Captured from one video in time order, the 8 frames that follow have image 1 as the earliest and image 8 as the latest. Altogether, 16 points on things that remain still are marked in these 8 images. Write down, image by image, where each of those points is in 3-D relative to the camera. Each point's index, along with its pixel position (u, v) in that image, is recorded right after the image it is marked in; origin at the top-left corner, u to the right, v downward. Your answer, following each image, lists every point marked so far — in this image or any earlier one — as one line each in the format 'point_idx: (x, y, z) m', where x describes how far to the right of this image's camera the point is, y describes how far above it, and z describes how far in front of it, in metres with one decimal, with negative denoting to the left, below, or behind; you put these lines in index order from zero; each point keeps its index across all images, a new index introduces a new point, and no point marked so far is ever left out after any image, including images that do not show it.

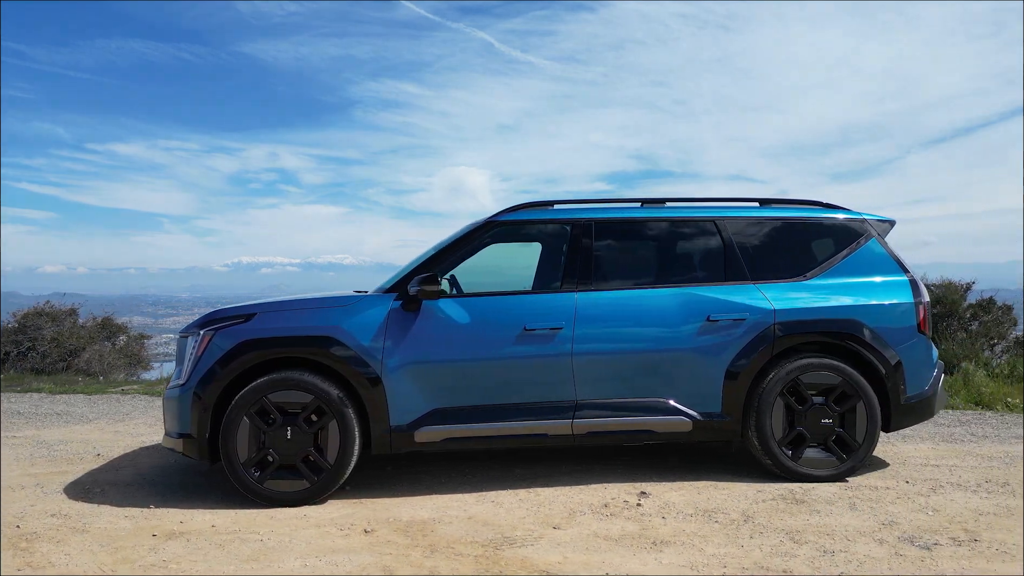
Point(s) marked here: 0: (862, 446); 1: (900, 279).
0: (+2.0, -0.9, +4.4) m
1: (+2.3, +0.1, +4.6) m
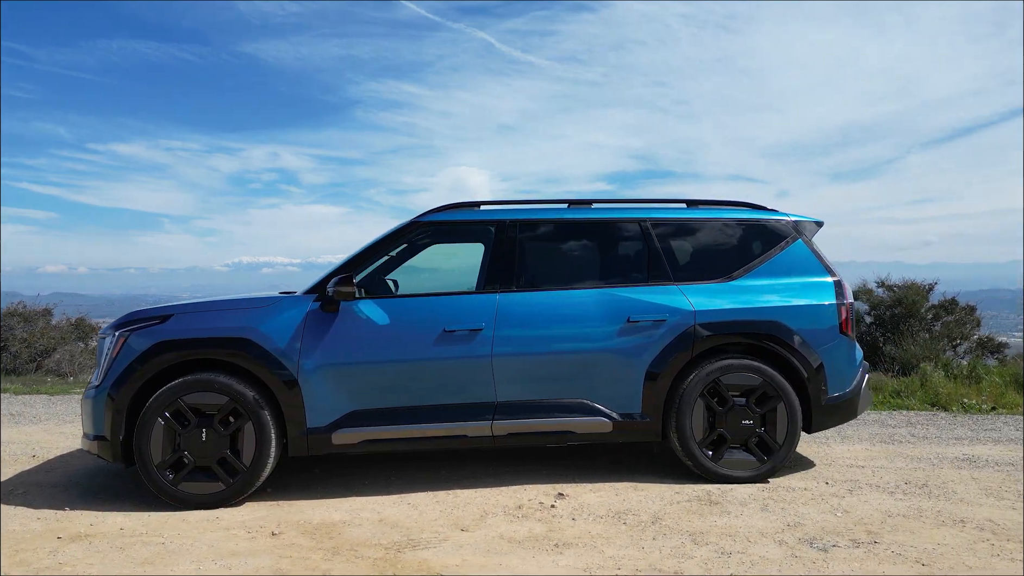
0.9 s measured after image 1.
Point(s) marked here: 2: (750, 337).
0: (+1.5, -0.9, +4.4) m
1: (+1.8, 0.0, +4.6) m
2: (+1.3, -0.3, +4.4) m
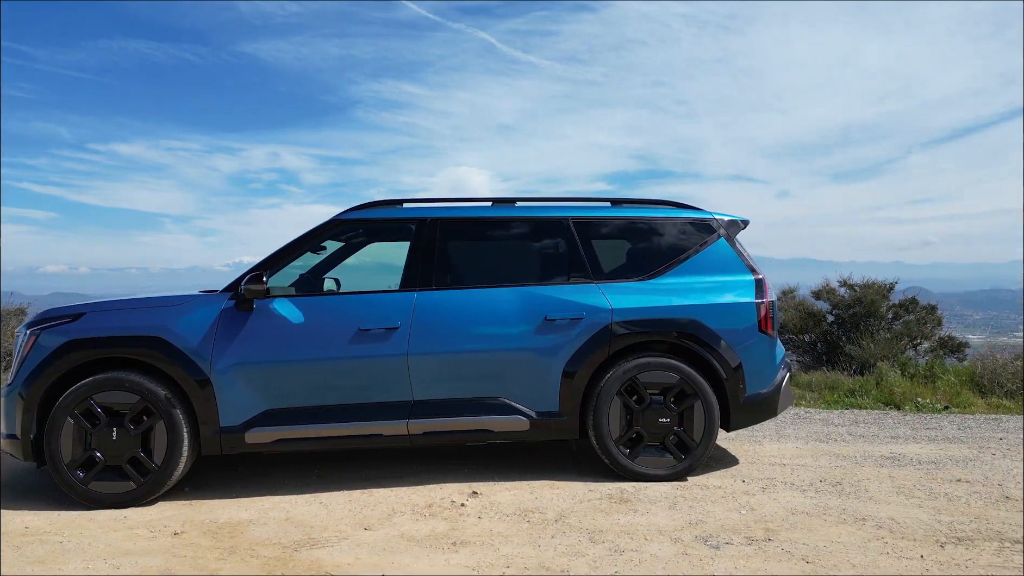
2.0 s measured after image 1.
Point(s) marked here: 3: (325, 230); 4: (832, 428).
0: (+1.1, -0.9, +4.4) m
1: (+1.4, +0.1, +4.6) m
2: (+0.9, -0.3, +4.4) m
3: (-1.1, +0.3, +4.5) m
4: (+2.6, -1.2, +6.4) m
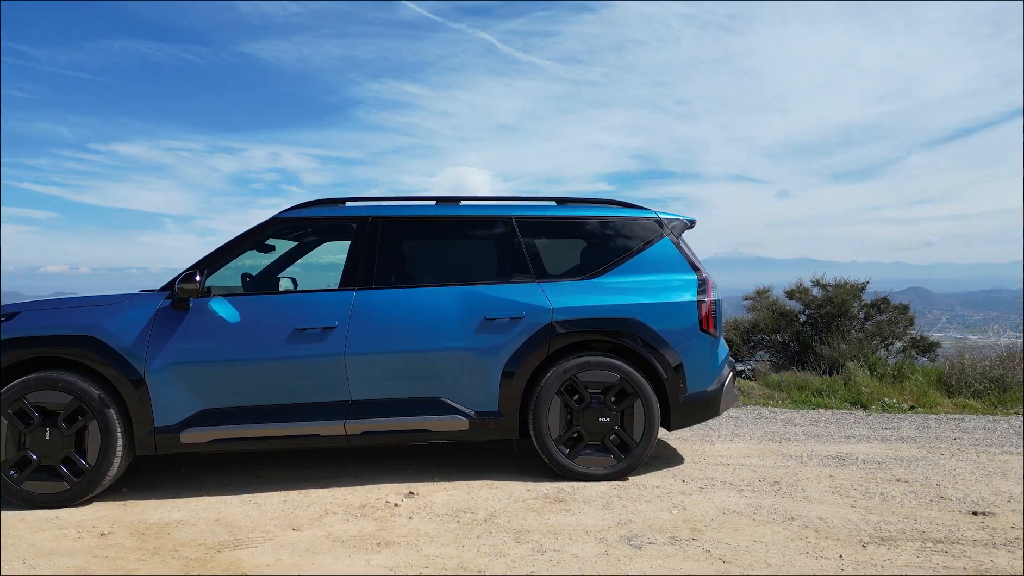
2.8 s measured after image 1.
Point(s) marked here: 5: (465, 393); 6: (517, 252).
0: (+0.7, -0.9, +4.3) m
1: (+1.0, +0.1, +4.6) m
2: (+0.5, -0.3, +4.4) m
3: (-1.4, +0.3, +4.5) m
4: (+2.3, -1.1, +6.4) m
5: (-0.3, -0.6, +4.3) m
6: (0.0, +0.2, +4.6) m
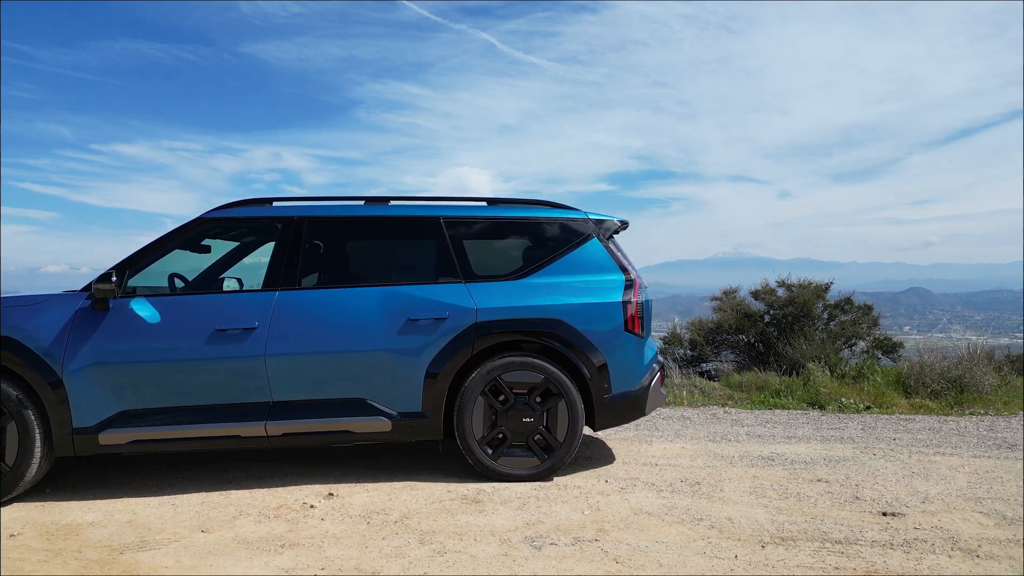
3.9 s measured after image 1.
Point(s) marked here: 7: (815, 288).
0: (+0.3, -0.9, +4.3) m
1: (+0.6, +0.1, +4.6) m
2: (+0.1, -0.3, +4.4) m
3: (-1.9, +0.3, +4.5) m
4: (+1.8, -1.2, +6.4) m
5: (-0.7, -0.6, +4.3) m
6: (-0.4, +0.2, +4.6) m
7: (+4.1, 0.0, +10.5) m
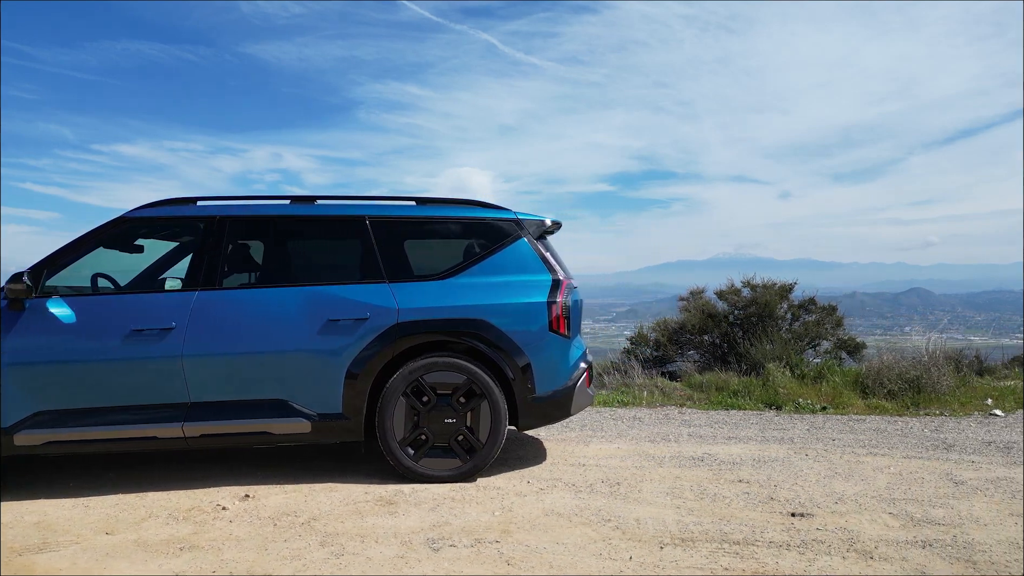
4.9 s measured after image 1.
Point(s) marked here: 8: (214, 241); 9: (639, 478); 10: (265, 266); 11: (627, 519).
0: (-0.1, -0.9, +4.3) m
1: (+0.2, +0.1, +4.6) m
2: (-0.3, -0.3, +4.4) m
3: (-2.3, +0.3, +4.5) m
4: (+1.4, -1.2, +6.4) m
5: (-1.1, -0.6, +4.3) m
6: (-0.8, +0.2, +4.5) m
7: (+3.6, 0.0, +10.5) m
8: (-1.7, +0.3, +4.5) m
9: (+0.7, -1.1, +4.4) m
10: (-1.4, +0.1, +4.4) m
11: (+0.5, -1.1, +3.6) m
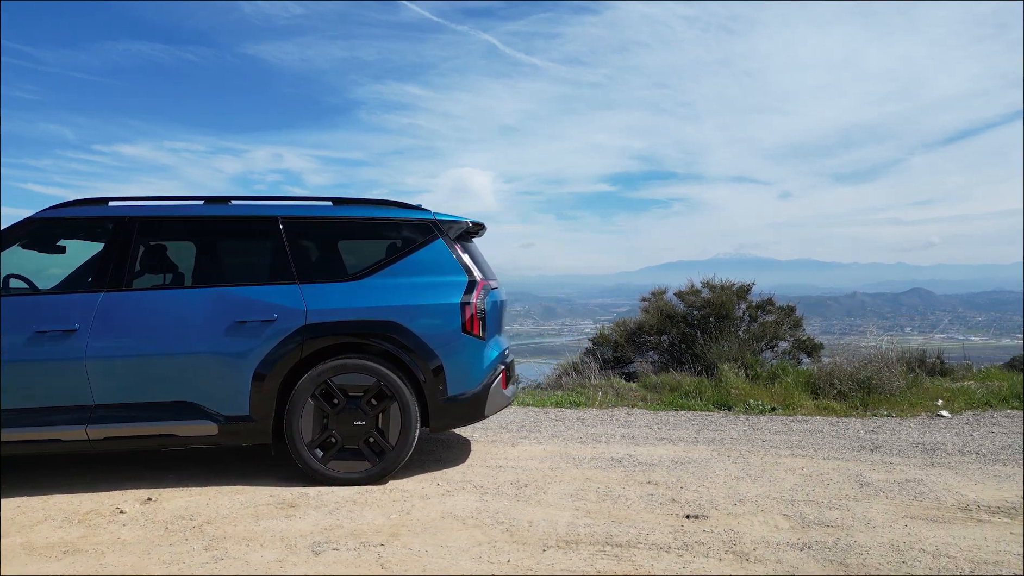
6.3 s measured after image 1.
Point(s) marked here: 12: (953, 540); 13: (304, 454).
0: (-0.6, -0.9, +4.3) m
1: (-0.3, +0.1, +4.6) m
2: (-0.8, -0.3, +4.4) m
3: (-2.8, +0.3, +4.4) m
4: (+0.9, -1.2, +6.4) m
5: (-1.6, -0.6, +4.2) m
6: (-1.3, +0.2, +4.5) m
7: (+3.0, 0.0, +10.5) m
8: (-2.2, +0.3, +4.4) m
9: (+0.2, -1.1, +4.4) m
10: (-1.9, +0.1, +4.4) m
11: (0.0, -1.1, +3.6) m
12: (+1.8, -1.1, +3.2) m
13: (-1.1, -0.9, +4.2) m
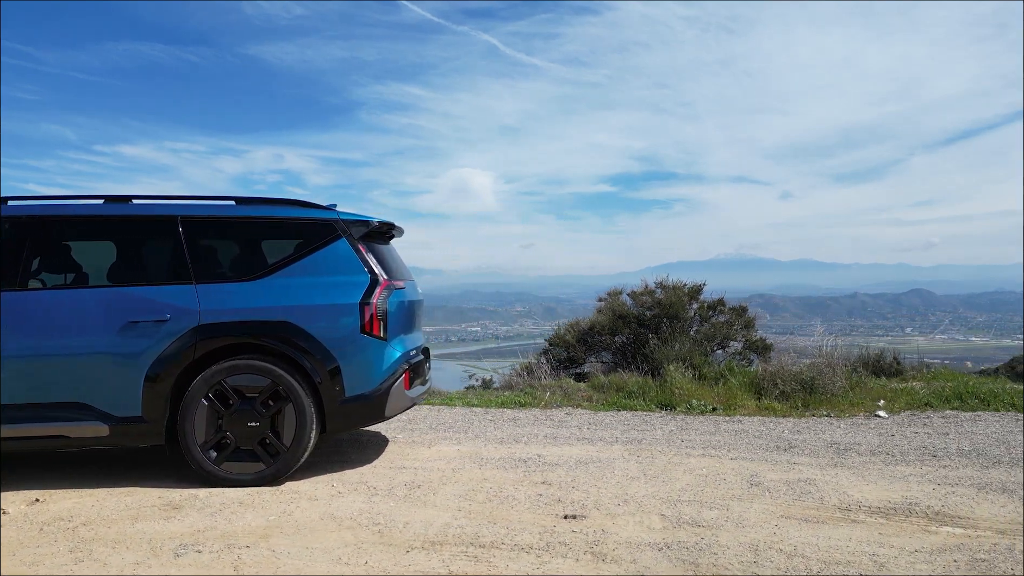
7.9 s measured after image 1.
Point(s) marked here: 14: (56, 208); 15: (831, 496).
0: (-1.2, -0.9, +4.3) m
1: (-0.9, 0.0, +4.6) m
2: (-1.4, -0.3, +4.3) m
3: (-3.4, +0.3, +4.4) m
4: (+0.3, -1.2, +6.4) m
5: (-2.2, -0.6, +4.2) m
6: (-1.9, +0.2, +4.5) m
7: (+2.4, 0.0, +10.5) m
8: (-2.8, +0.3, +4.4) m
9: (-0.4, -1.1, +4.3) m
10: (-2.5, +0.1, +4.4) m
11: (-0.5, -1.1, +3.6) m
12: (+1.3, -1.1, +3.3) m
13: (-1.7, -0.9, +4.2) m
14: (-2.6, +0.5, +4.5) m
15: (+1.6, -1.1, +3.9) m
